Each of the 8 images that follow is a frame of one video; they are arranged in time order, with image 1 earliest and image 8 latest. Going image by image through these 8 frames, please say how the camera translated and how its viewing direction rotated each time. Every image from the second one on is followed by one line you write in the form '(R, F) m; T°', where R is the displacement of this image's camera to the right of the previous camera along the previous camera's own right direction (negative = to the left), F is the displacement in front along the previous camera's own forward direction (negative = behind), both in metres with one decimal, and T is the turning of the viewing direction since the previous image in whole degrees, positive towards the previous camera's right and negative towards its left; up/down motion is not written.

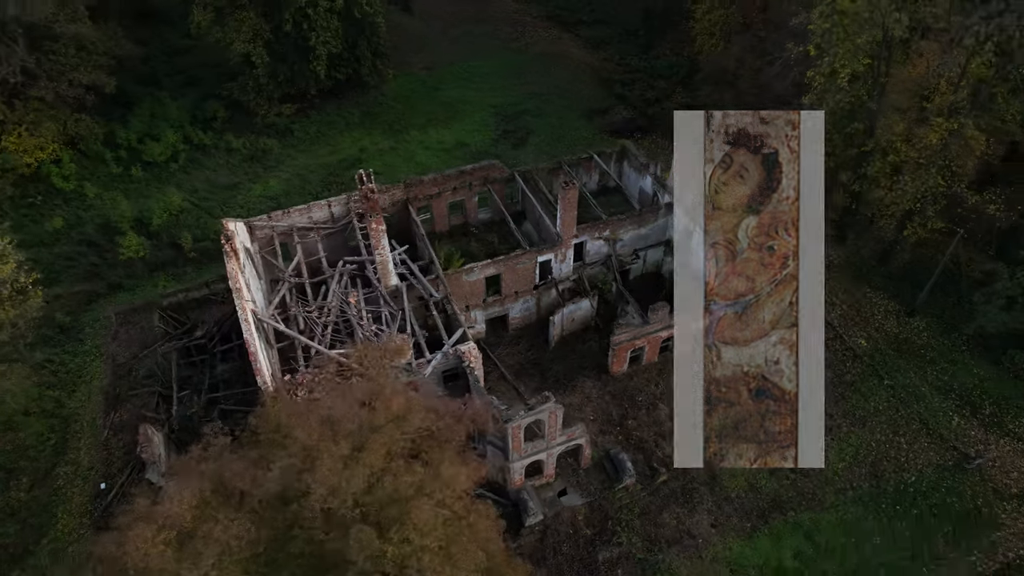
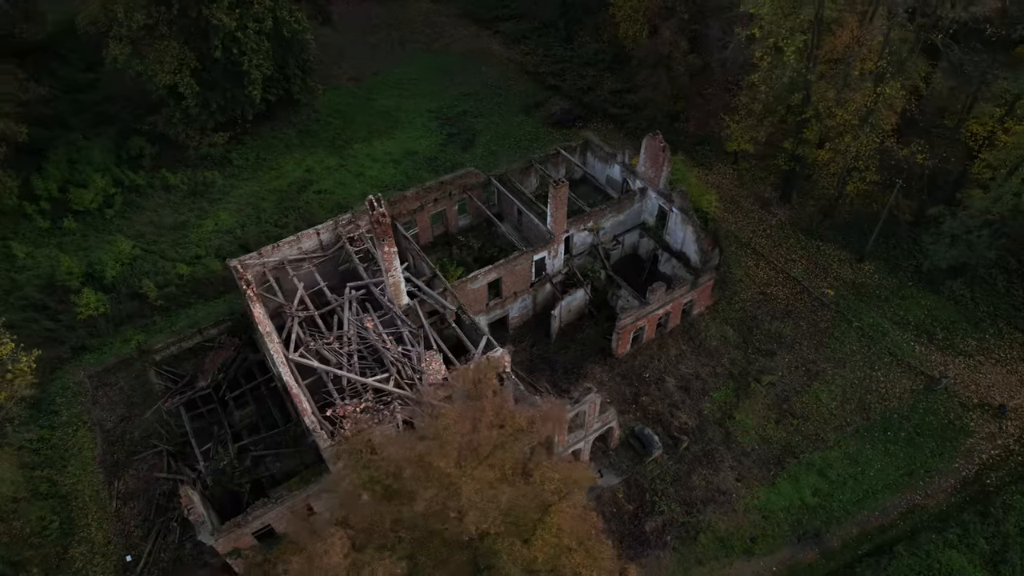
(-2.8, -0.3) m; +8°
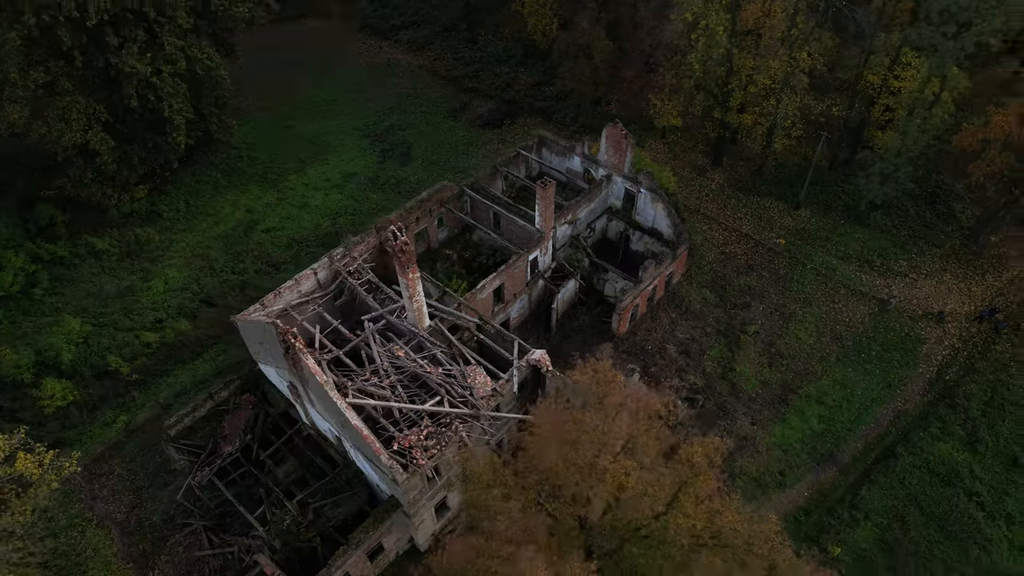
(-3.6, -0.3) m; +10°
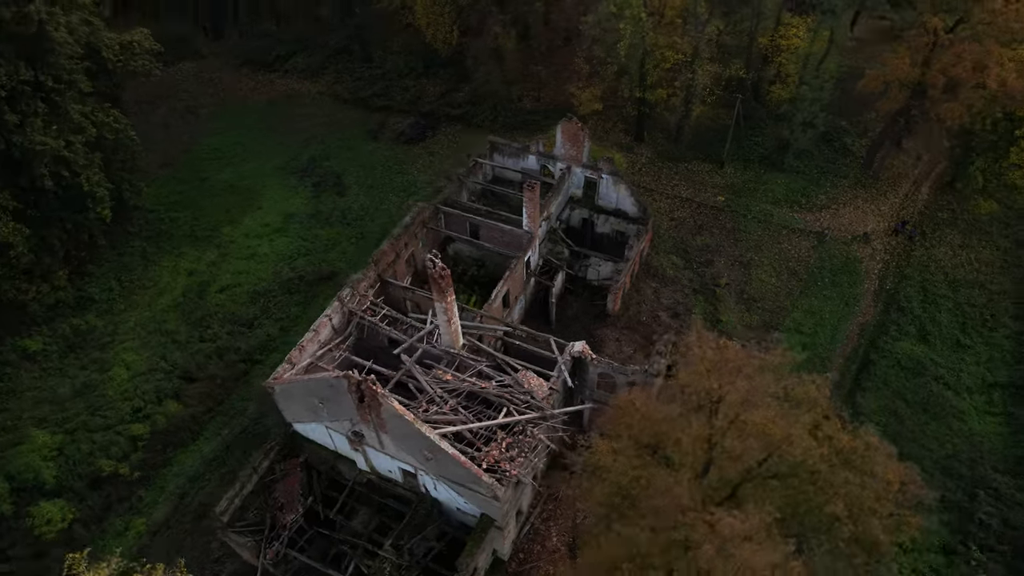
(-4.3, -0.2) m; +11°
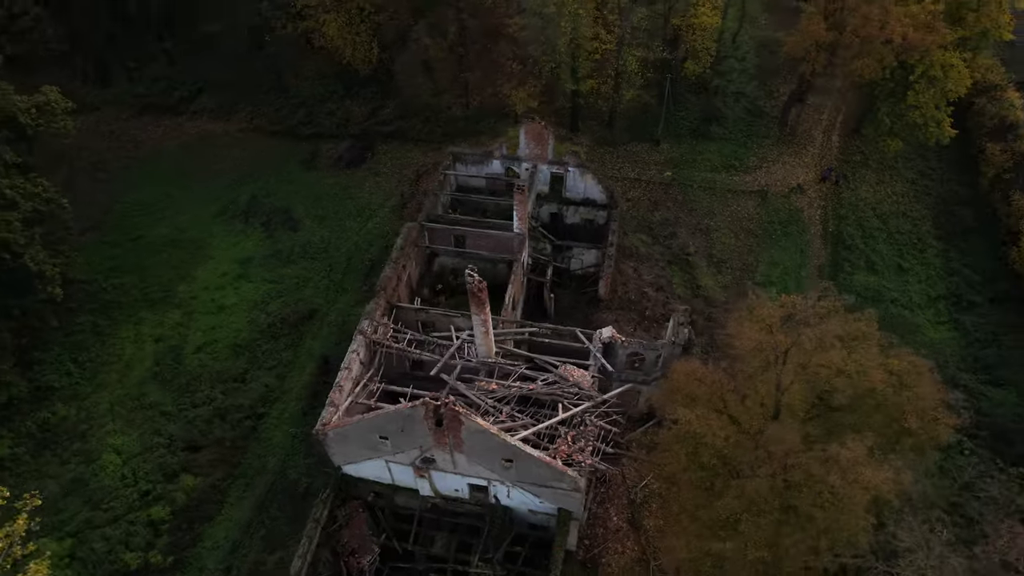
(-3.7, -0.1) m; +9°
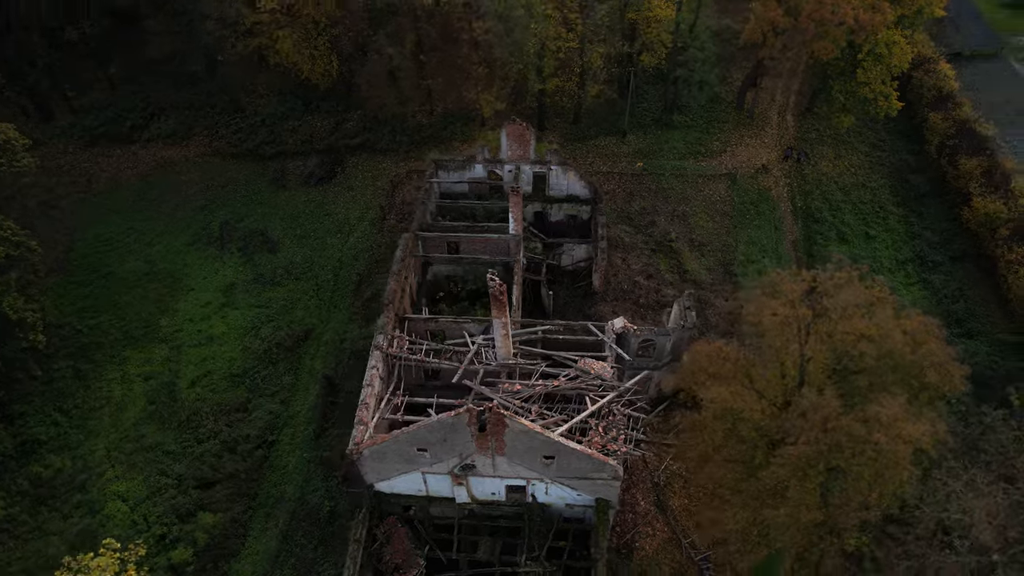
(-2.0, -0.1) m; +5°
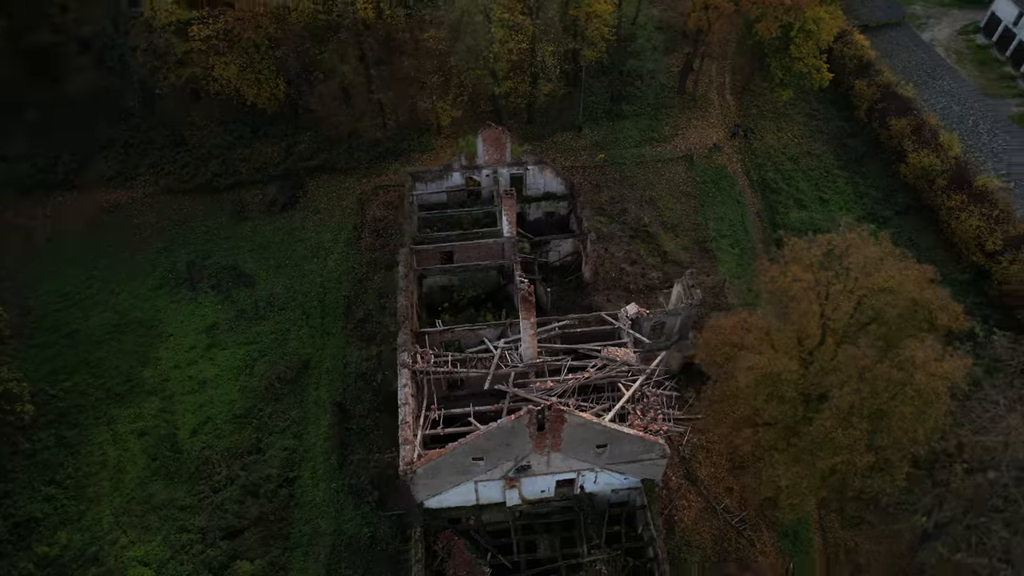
(-2.7, -0.1) m; +7°
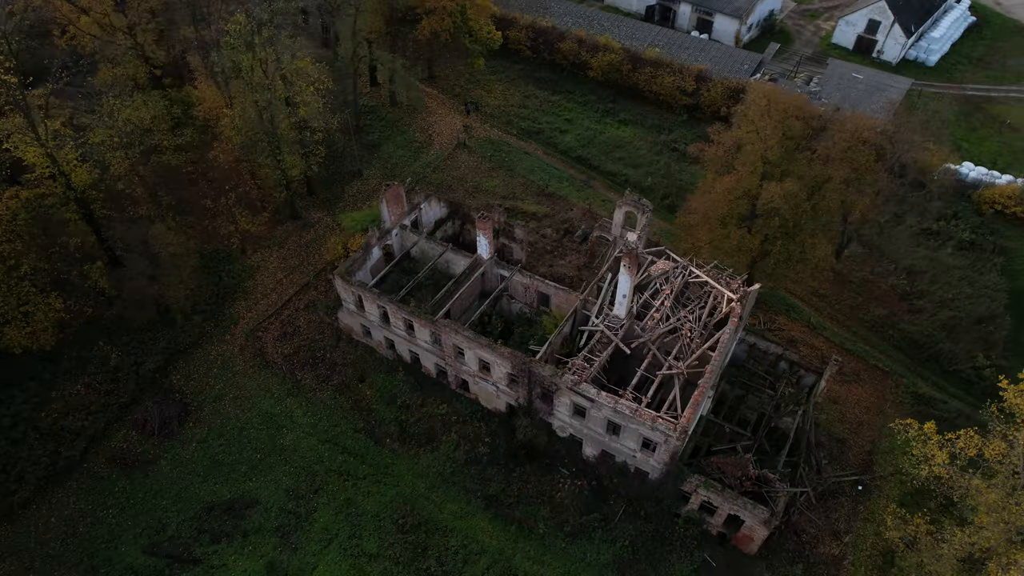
(-13.0, +3.0) m; +33°
